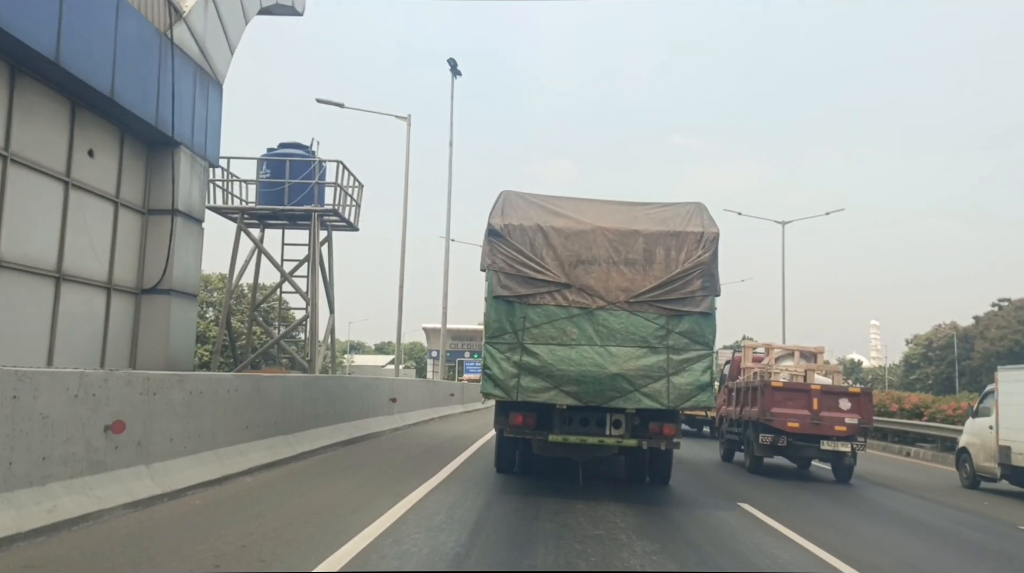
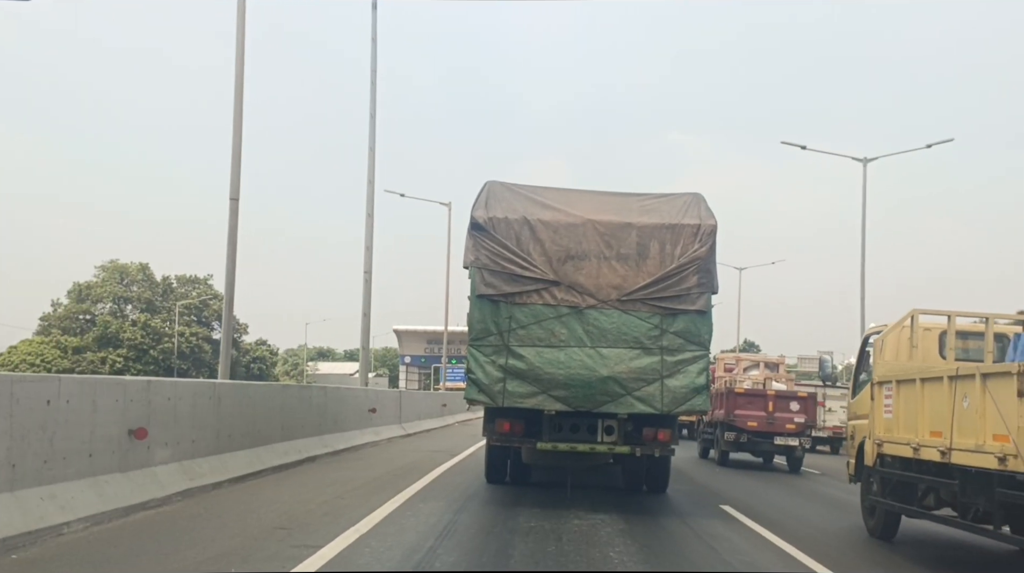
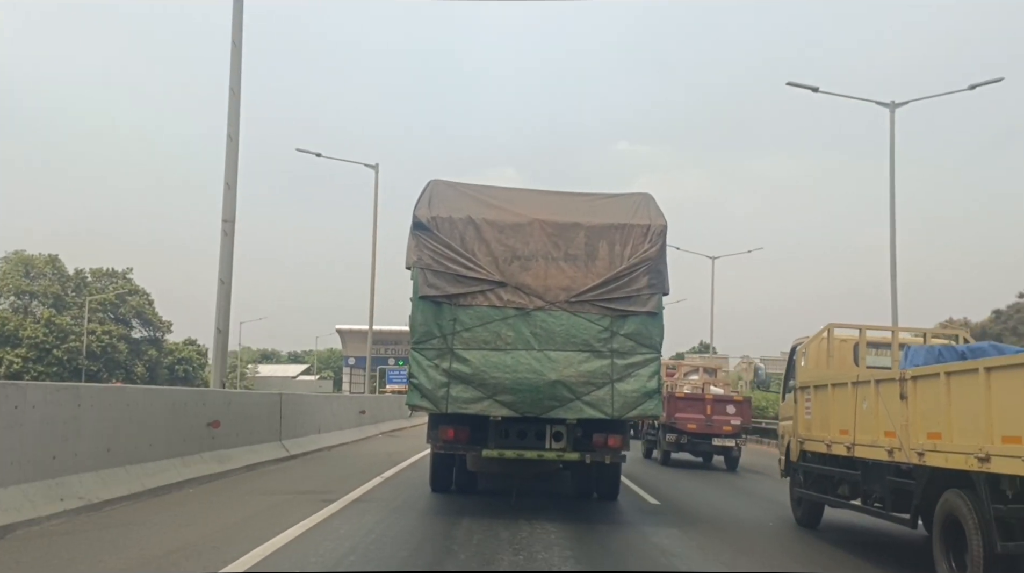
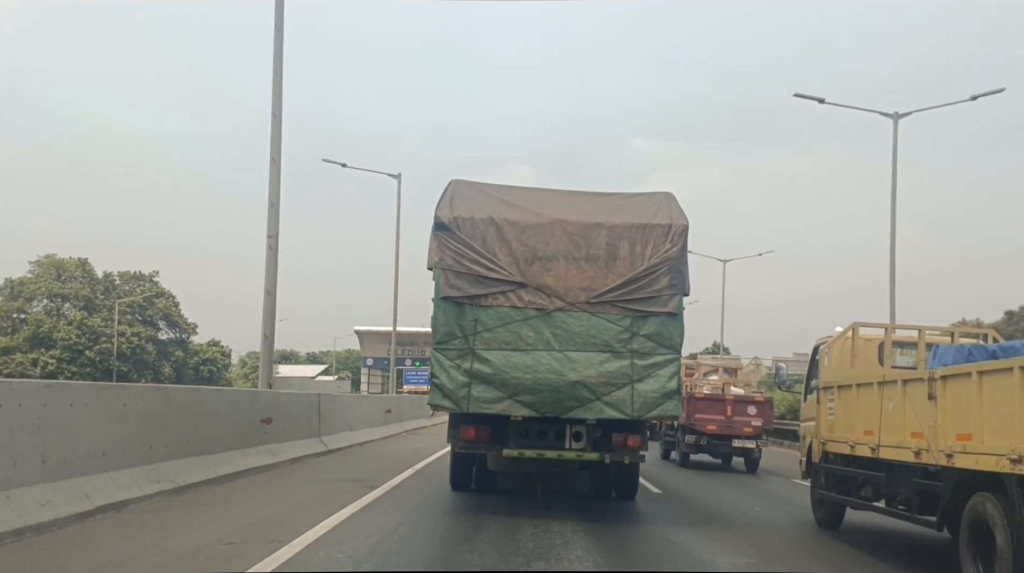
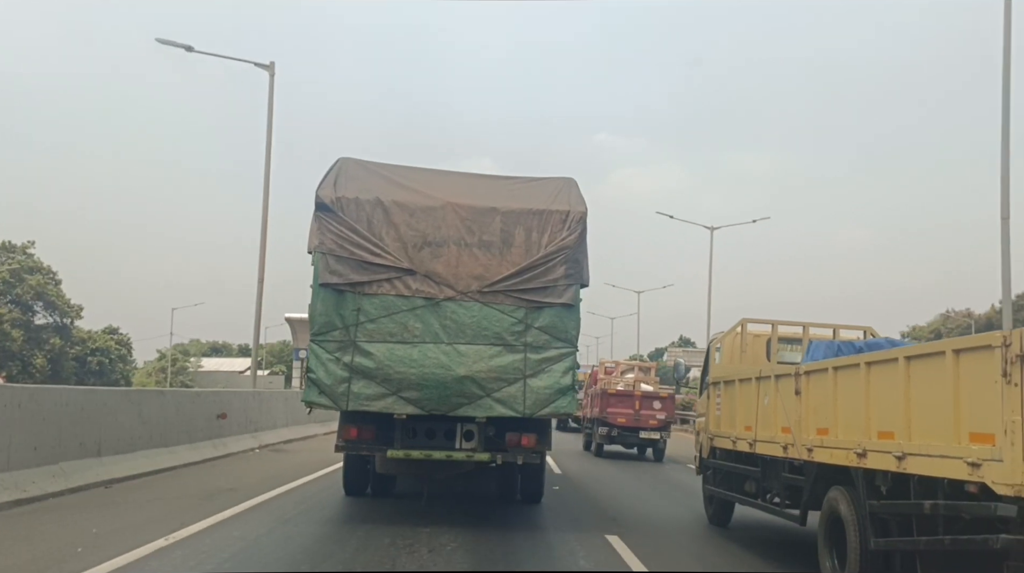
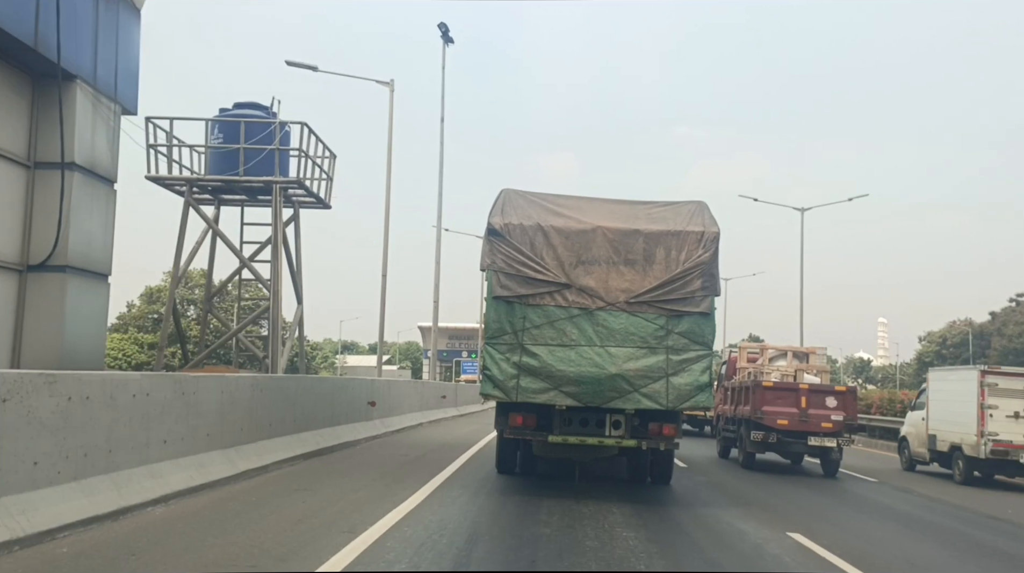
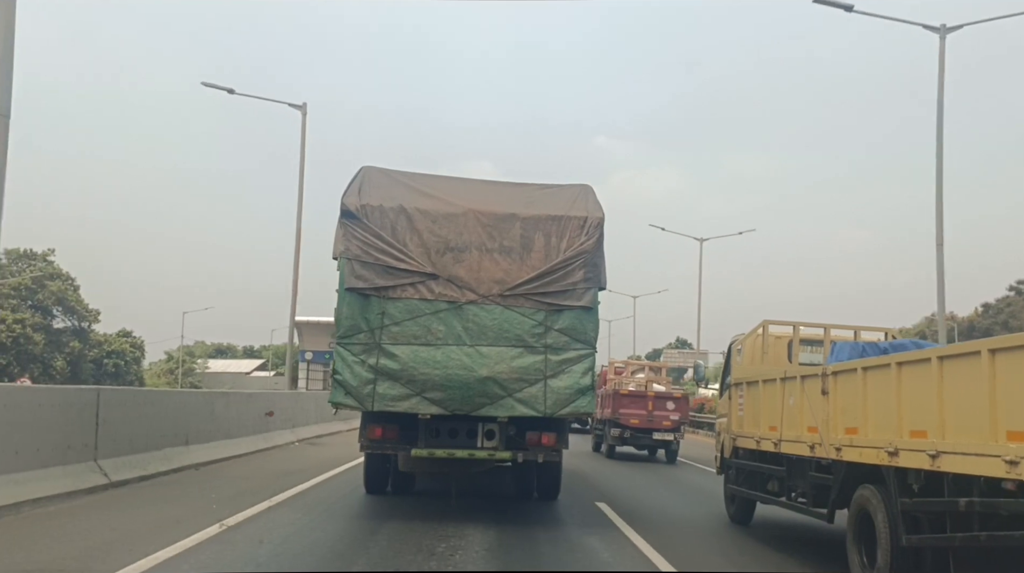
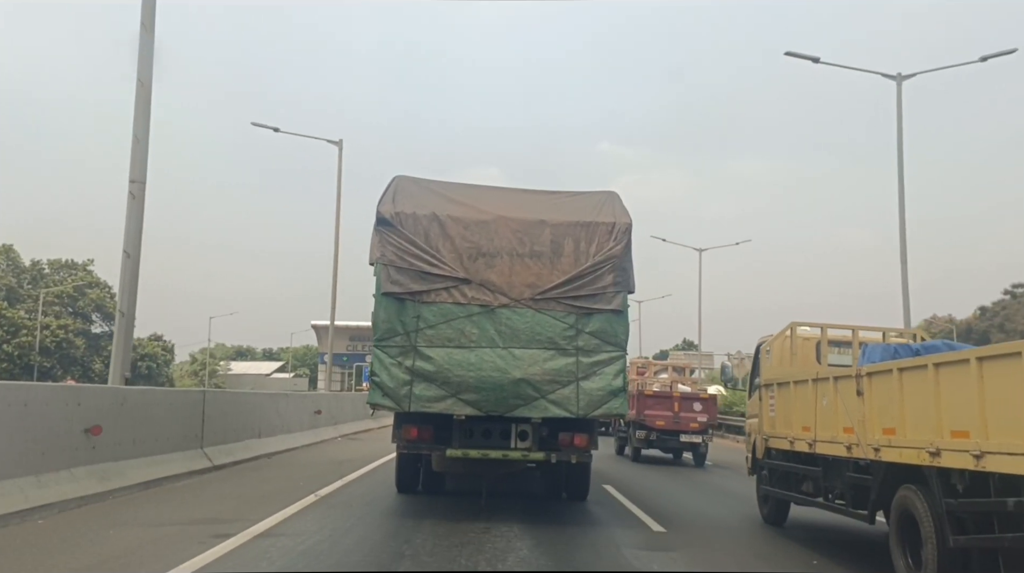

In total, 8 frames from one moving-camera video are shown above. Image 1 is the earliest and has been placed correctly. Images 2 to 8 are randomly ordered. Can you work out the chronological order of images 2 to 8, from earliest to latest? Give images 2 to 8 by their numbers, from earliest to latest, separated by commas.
6, 2, 4, 3, 8, 7, 5
